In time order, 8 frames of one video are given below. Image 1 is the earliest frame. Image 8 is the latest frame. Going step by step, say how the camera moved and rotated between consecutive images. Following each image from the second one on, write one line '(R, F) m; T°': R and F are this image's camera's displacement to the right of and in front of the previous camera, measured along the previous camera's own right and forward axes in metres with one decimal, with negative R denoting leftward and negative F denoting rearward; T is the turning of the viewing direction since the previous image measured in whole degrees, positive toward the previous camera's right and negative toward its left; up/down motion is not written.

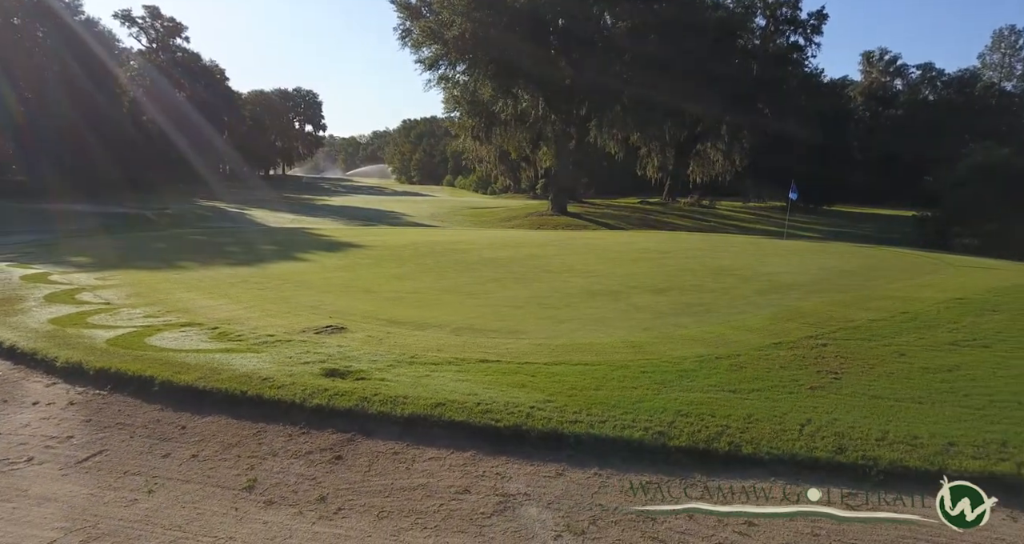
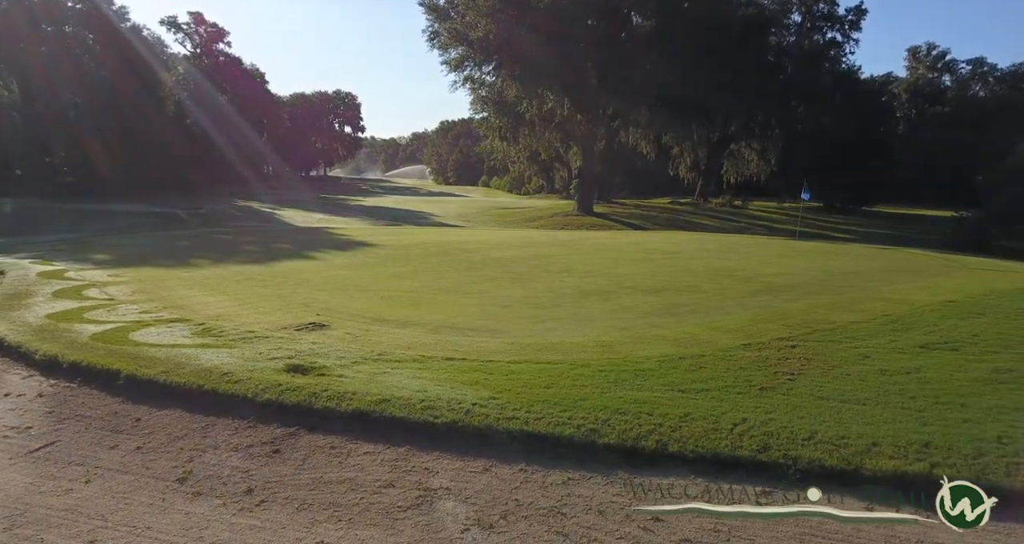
(+0.4, 0.0) m; -1°
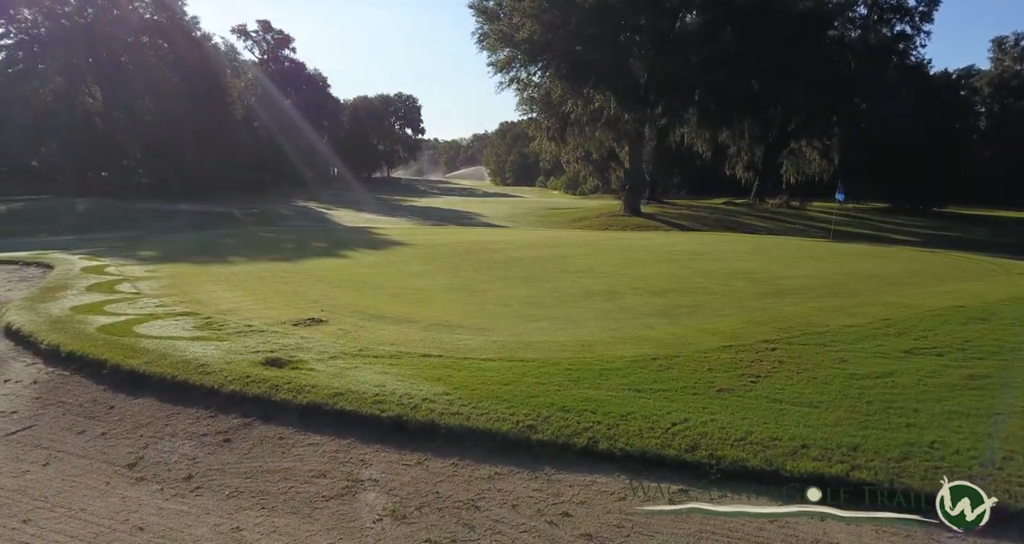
(+0.4, 0.0) m; -3°
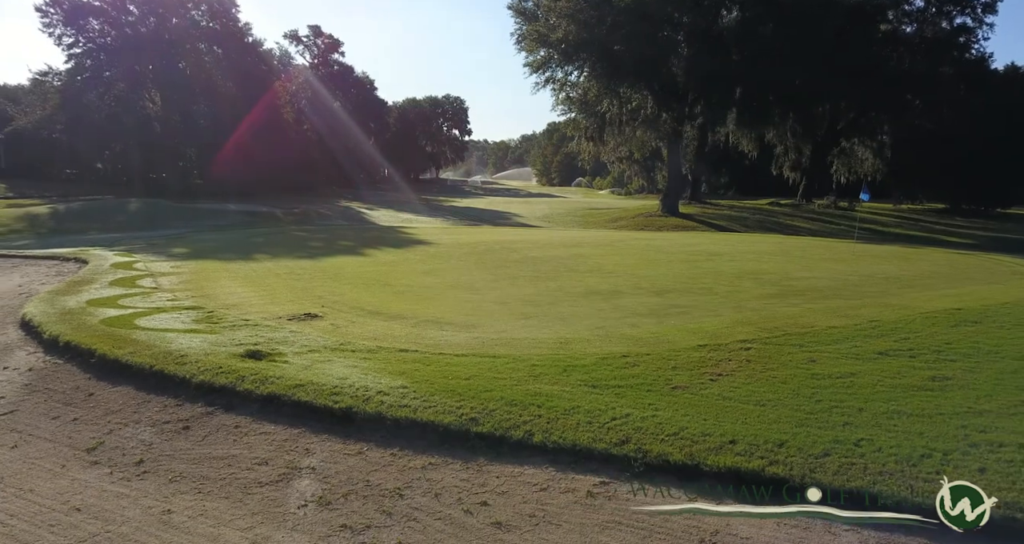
(+0.4, 0.0) m; -2°
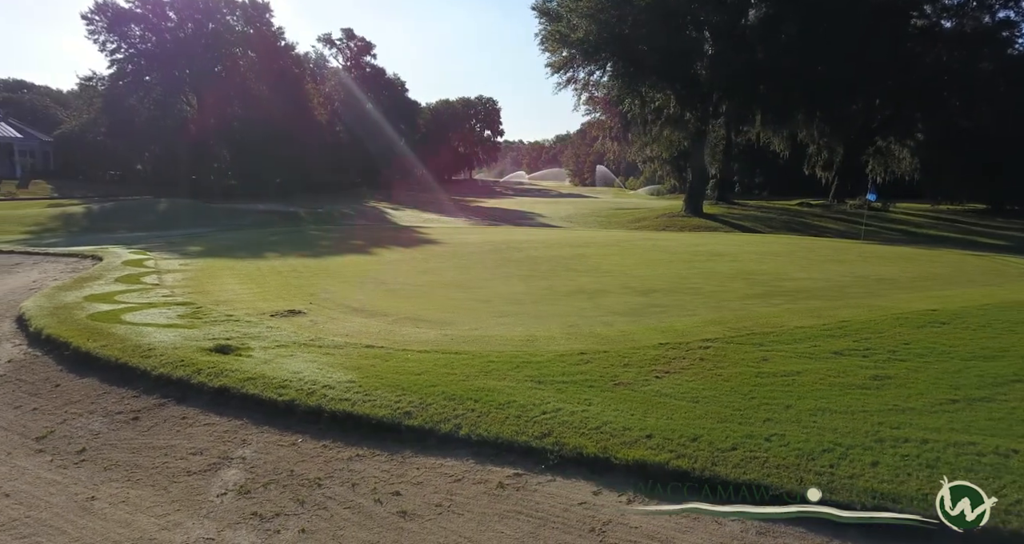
(+0.4, 0.0) m; -1°
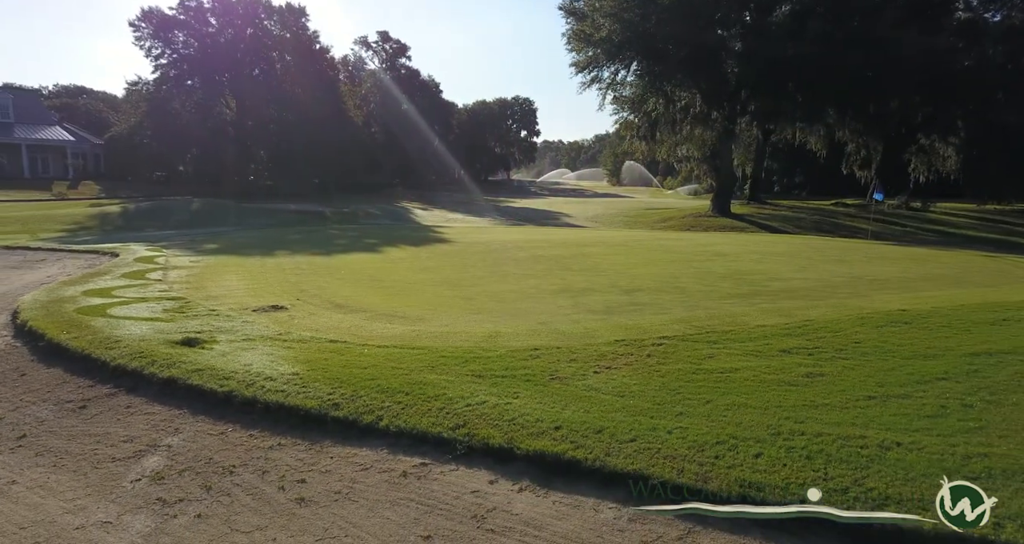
(+0.4, 0.0) m; -1°
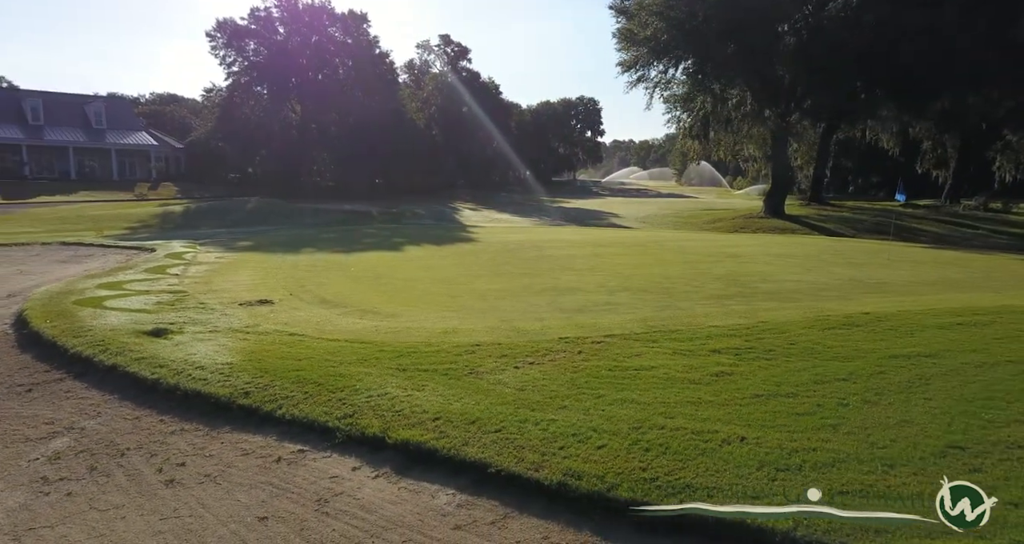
(+0.6, -0.1) m; -3°
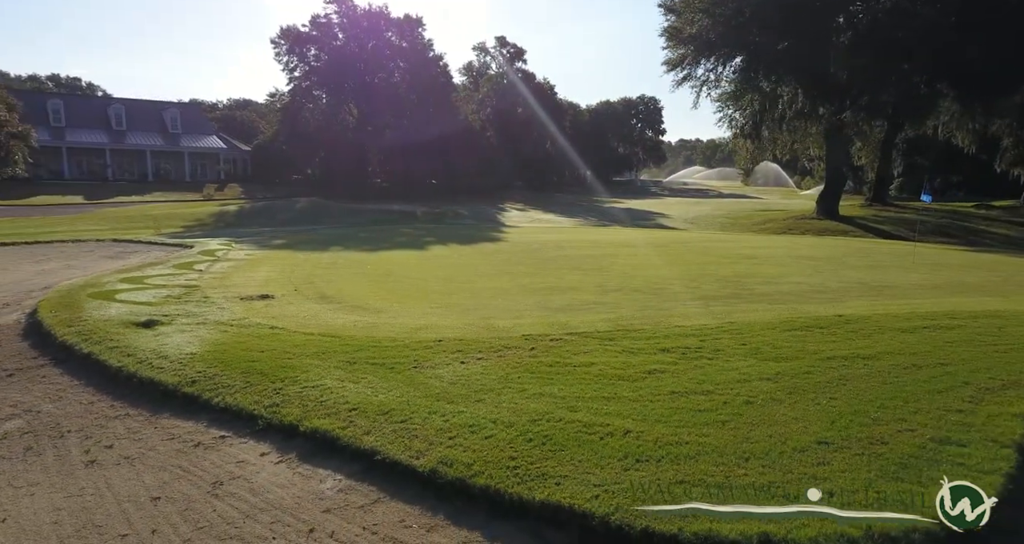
(+0.5, -0.1) m; -3°
